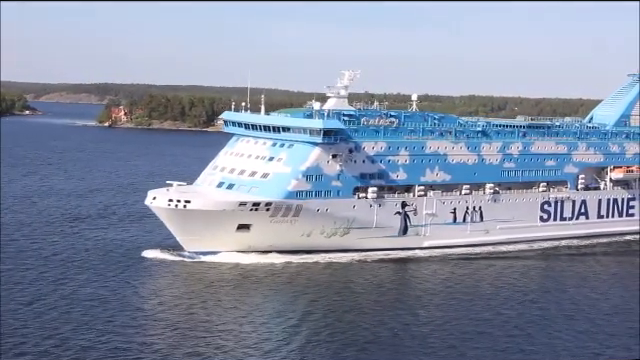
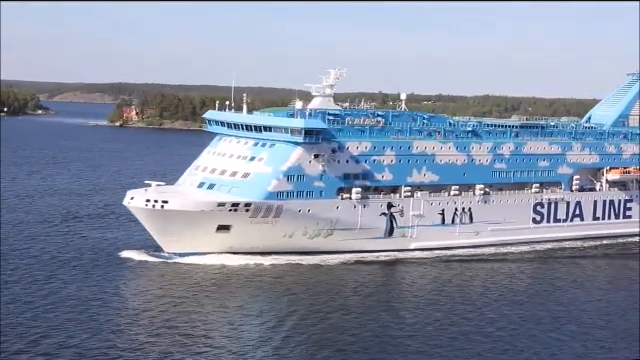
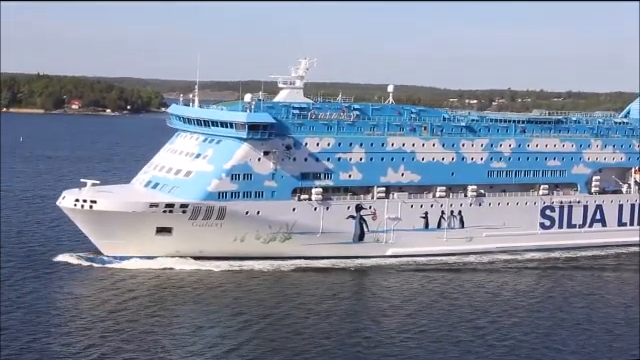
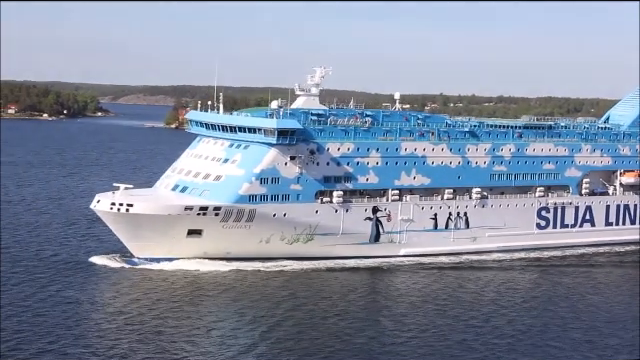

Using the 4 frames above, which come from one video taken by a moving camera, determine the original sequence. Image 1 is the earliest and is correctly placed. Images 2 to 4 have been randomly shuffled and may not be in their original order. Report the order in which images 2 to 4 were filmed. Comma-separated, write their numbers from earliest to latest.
2, 4, 3
